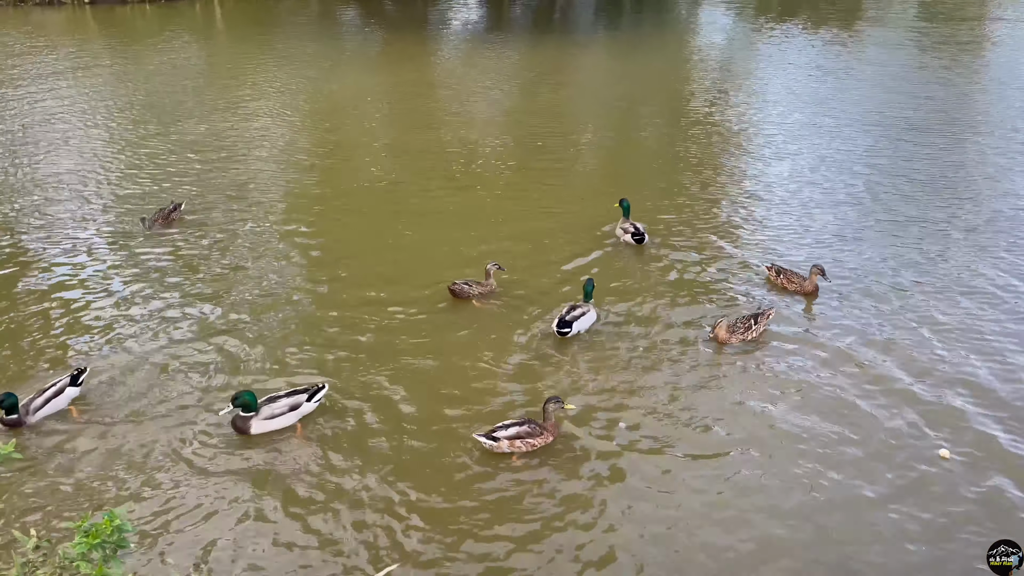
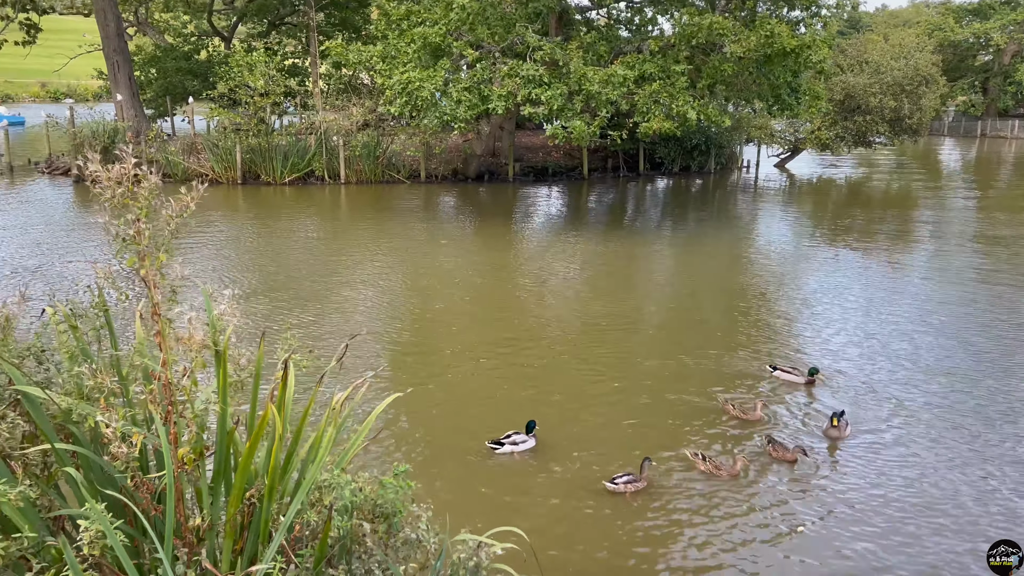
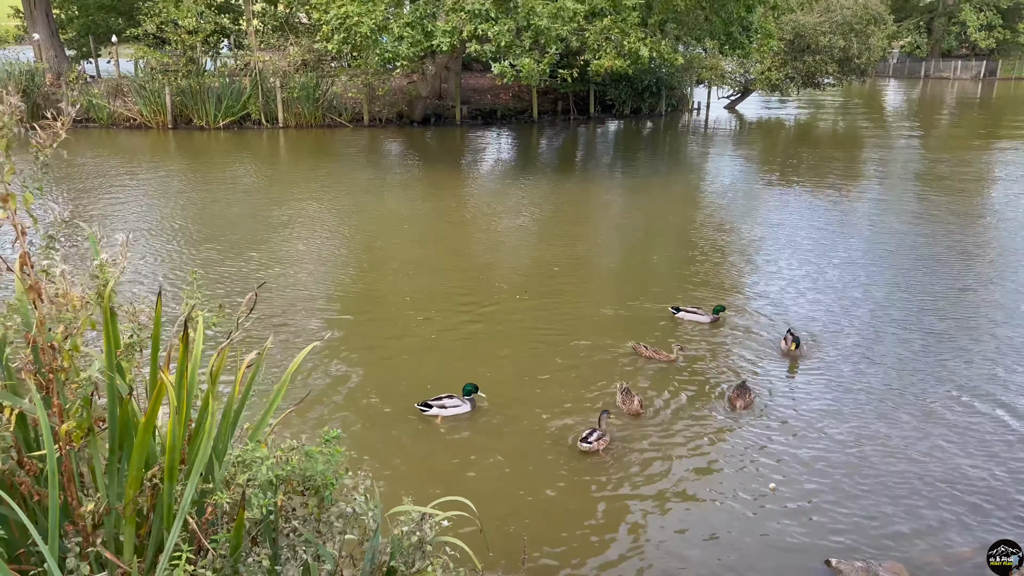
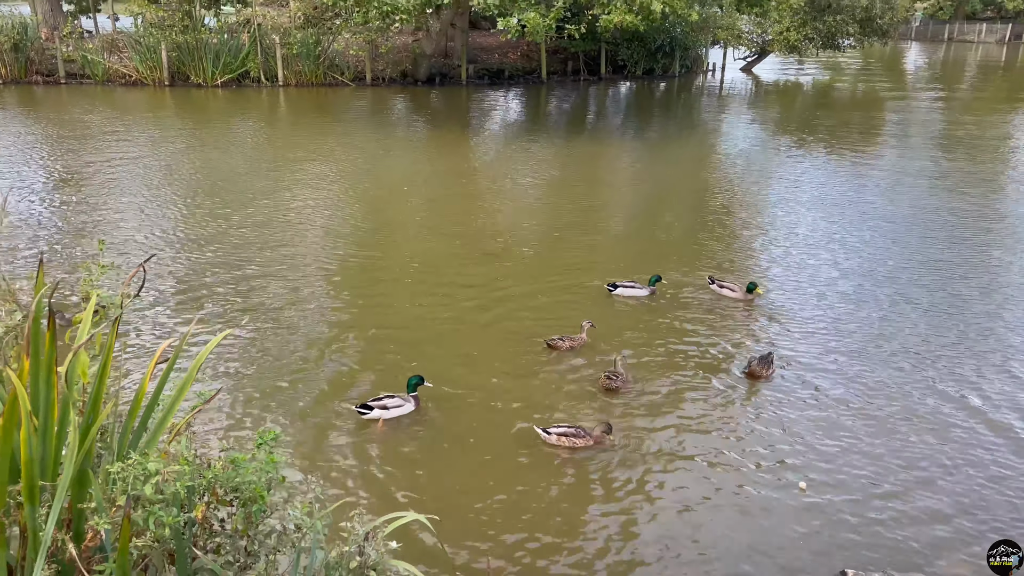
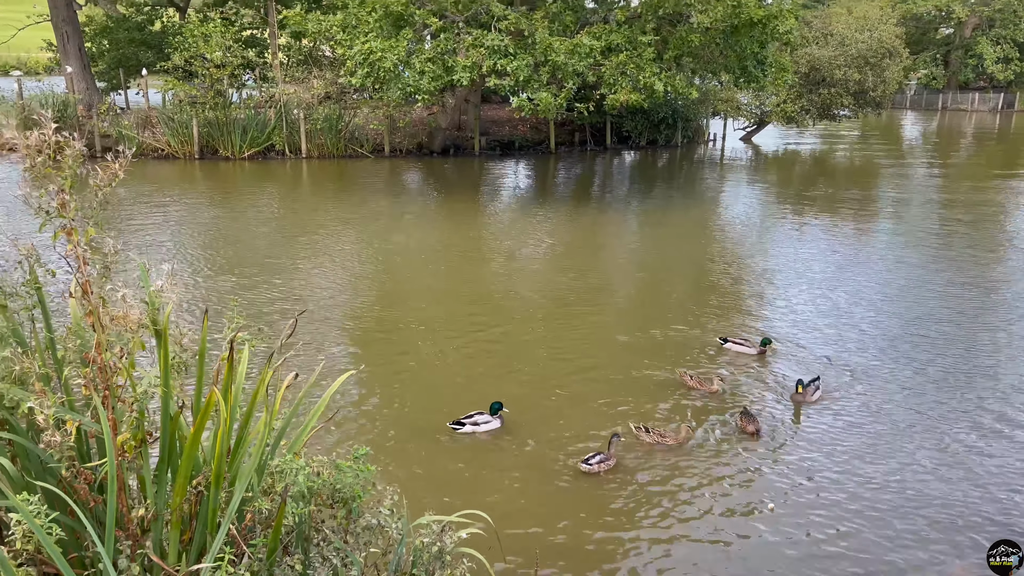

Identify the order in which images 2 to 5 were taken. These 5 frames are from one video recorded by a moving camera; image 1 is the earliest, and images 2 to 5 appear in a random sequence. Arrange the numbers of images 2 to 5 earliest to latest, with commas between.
4, 3, 5, 2
